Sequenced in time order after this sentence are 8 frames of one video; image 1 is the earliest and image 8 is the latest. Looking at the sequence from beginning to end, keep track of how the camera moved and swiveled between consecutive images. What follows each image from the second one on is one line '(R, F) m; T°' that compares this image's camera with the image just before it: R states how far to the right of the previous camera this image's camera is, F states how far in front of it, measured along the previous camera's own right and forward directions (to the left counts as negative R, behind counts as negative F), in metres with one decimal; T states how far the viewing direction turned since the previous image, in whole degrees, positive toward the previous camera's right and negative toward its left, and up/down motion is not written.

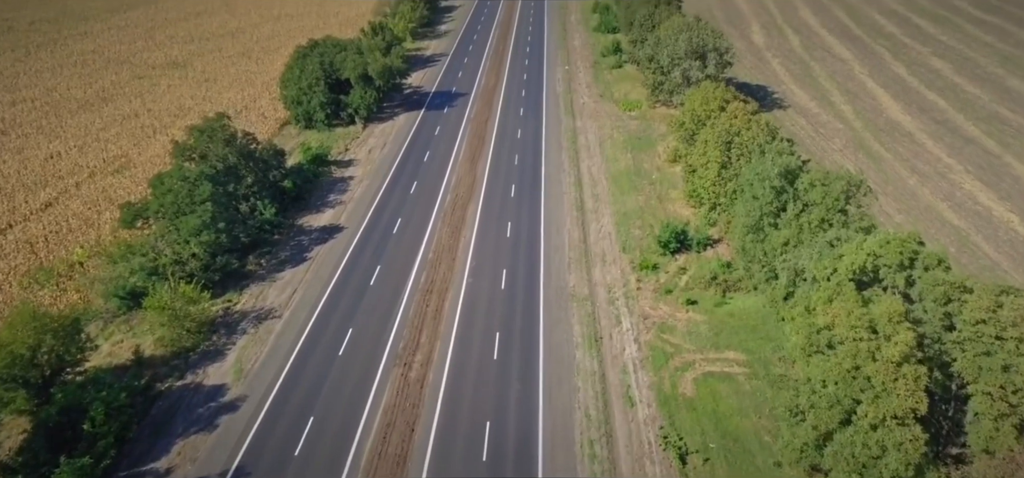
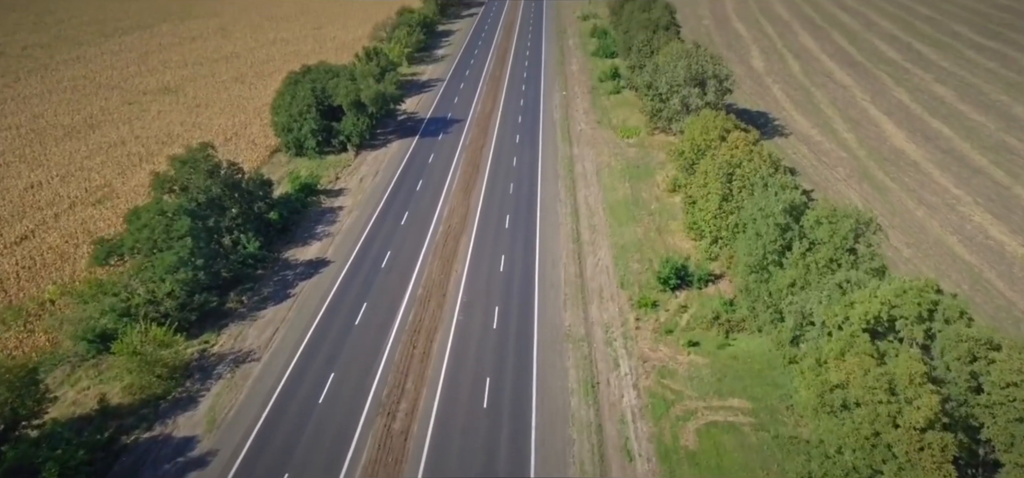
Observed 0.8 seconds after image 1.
(+0.4, +1.9) m; 0°
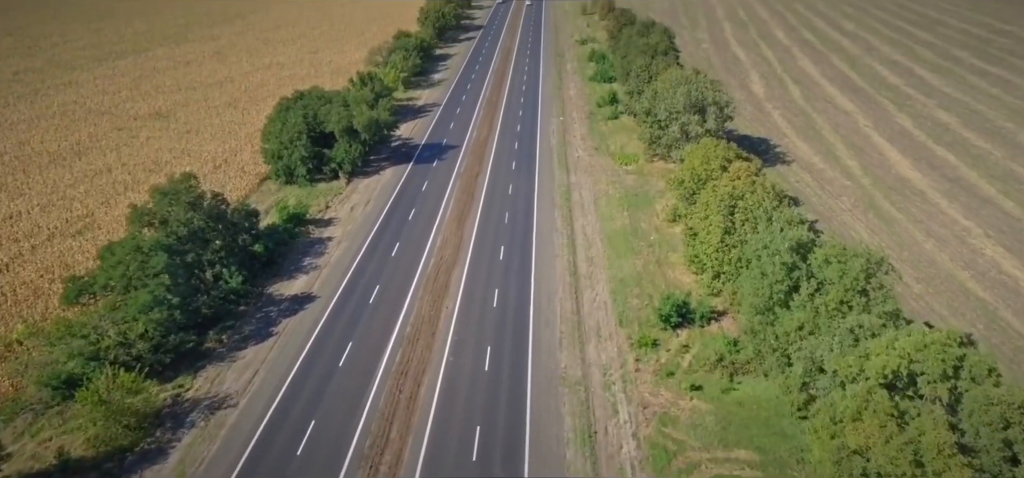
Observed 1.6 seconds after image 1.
(+0.3, +1.9) m; 0°
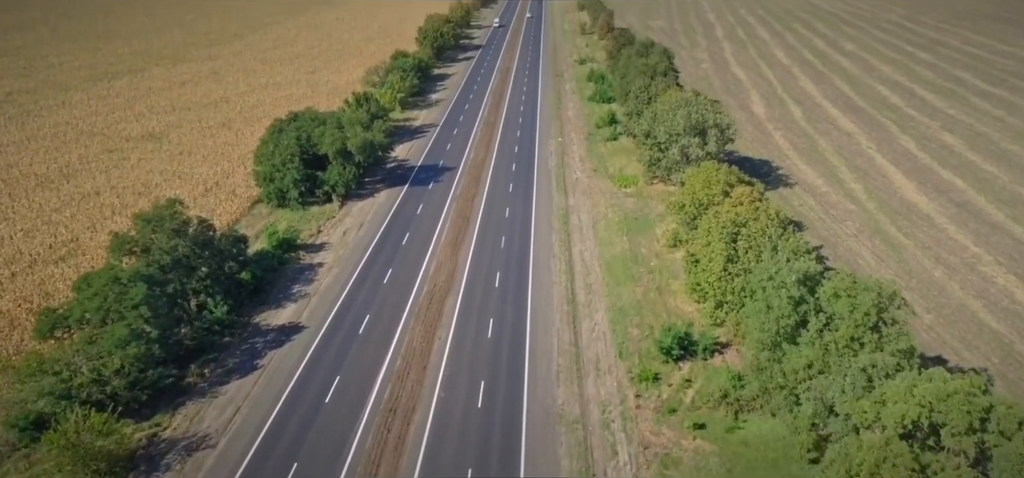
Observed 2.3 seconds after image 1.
(+0.3, +1.6) m; 0°
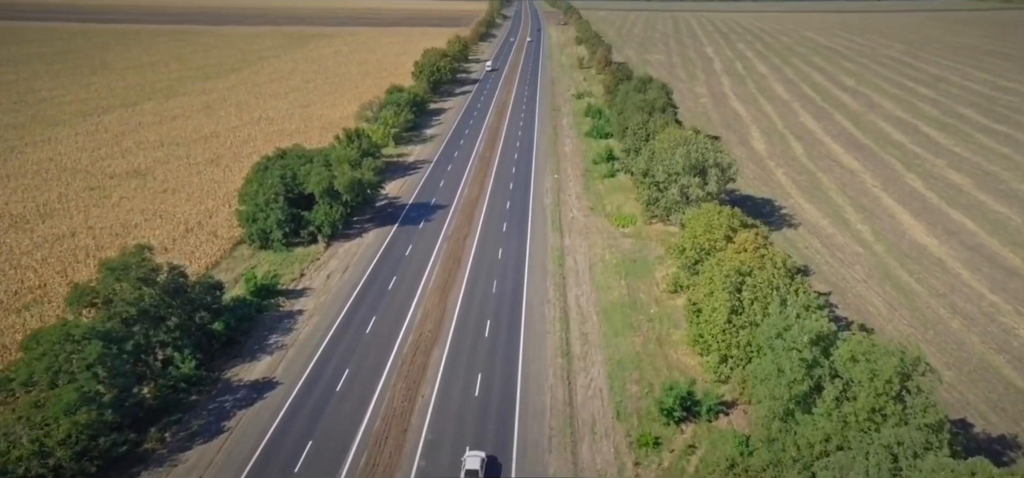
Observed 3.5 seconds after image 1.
(+0.5, +2.8) m; 0°
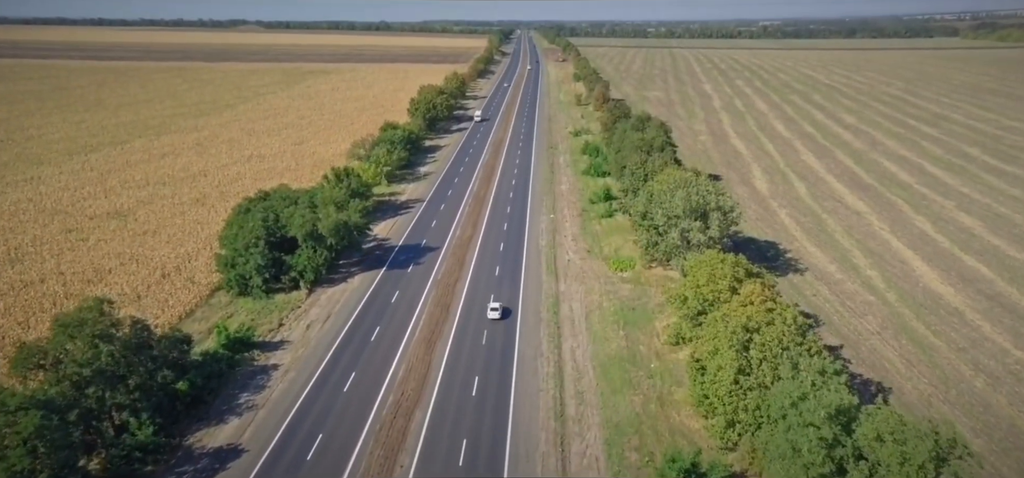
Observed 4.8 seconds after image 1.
(+0.6, +3.1) m; 0°
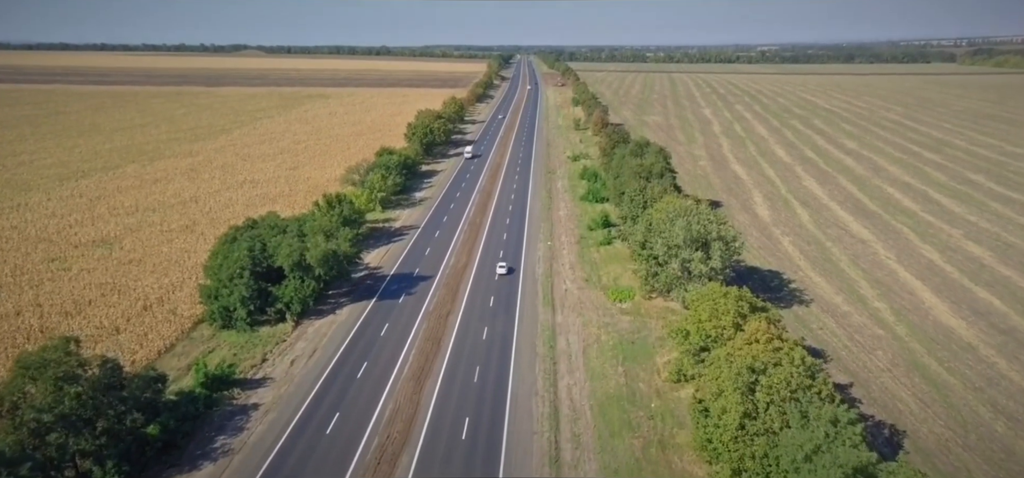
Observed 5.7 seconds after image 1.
(+0.4, +2.2) m; 0°
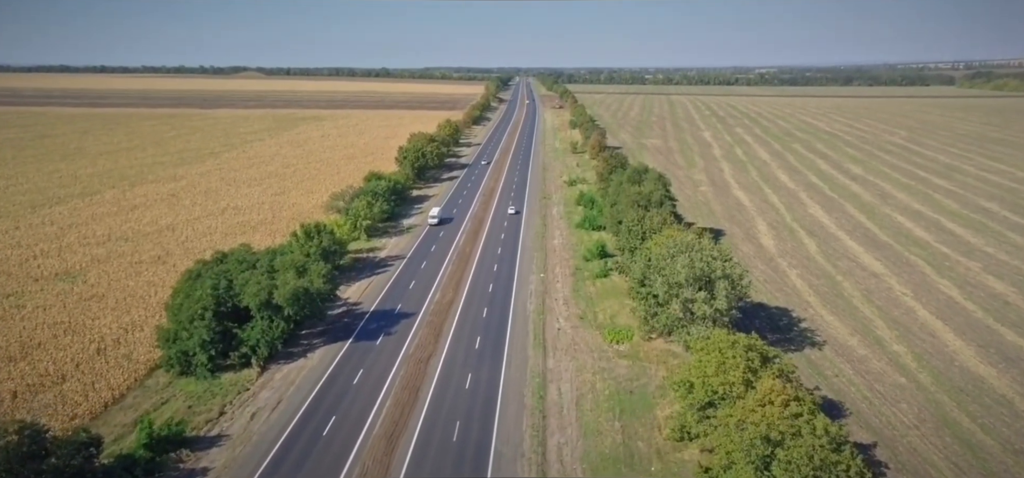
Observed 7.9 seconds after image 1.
(+0.9, +4.9) m; 0°
